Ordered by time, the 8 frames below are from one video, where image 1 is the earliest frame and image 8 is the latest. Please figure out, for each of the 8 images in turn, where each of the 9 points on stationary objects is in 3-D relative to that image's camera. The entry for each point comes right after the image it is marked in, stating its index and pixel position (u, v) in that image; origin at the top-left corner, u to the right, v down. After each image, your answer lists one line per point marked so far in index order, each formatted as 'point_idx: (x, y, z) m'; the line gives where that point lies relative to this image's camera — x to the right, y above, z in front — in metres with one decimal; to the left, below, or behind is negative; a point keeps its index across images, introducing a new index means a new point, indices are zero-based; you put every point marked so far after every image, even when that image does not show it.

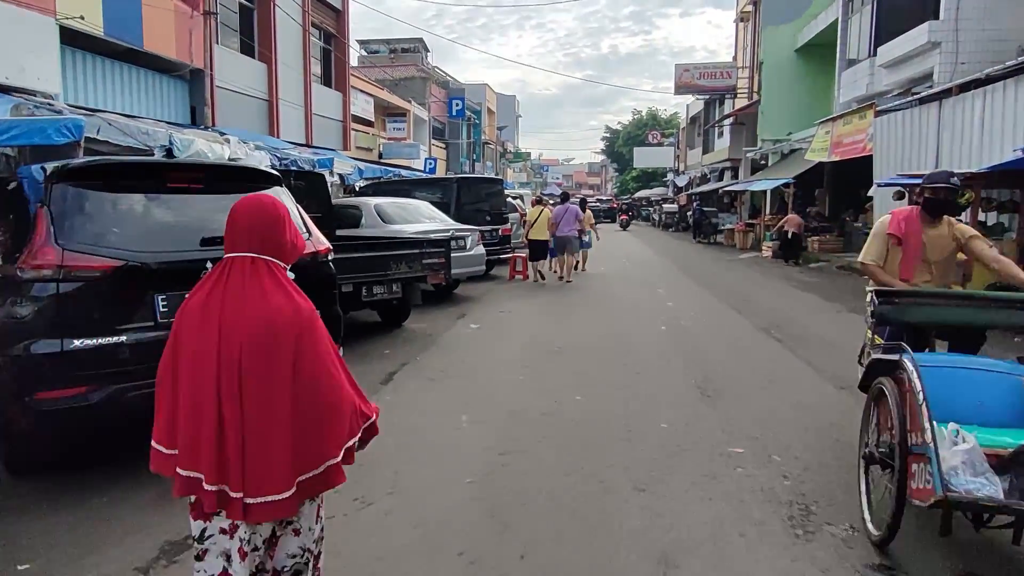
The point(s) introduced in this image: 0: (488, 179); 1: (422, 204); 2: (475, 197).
0: (-0.6, +2.3, +14.3) m
1: (-1.6, +1.5, +11.8) m
2: (-0.8, +1.9, +14.0) m
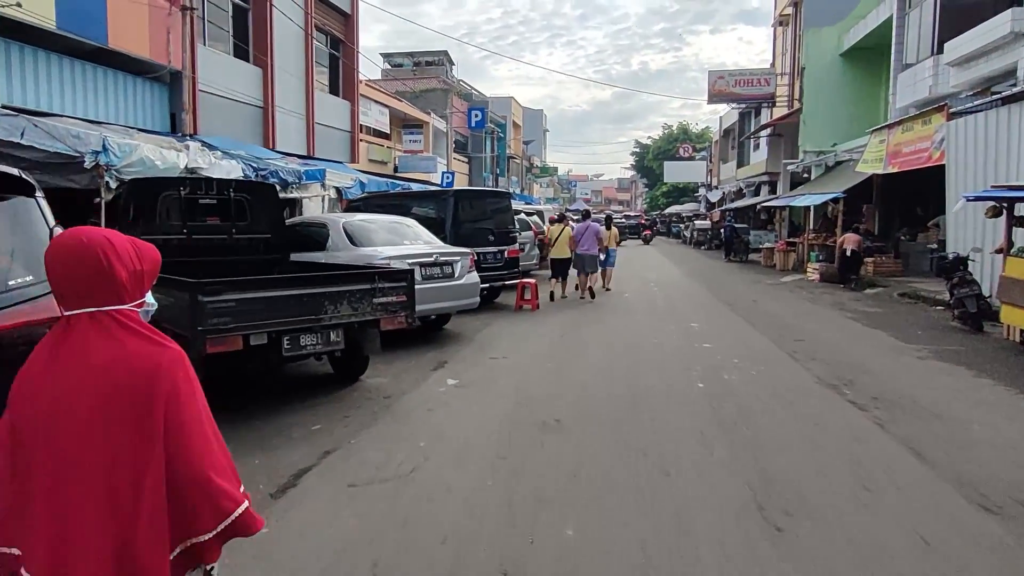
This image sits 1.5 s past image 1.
0: (-0.4, +1.7, +12.4) m
1: (-1.5, +1.0, +9.9) m
2: (-0.7, +1.3, +12.2) m
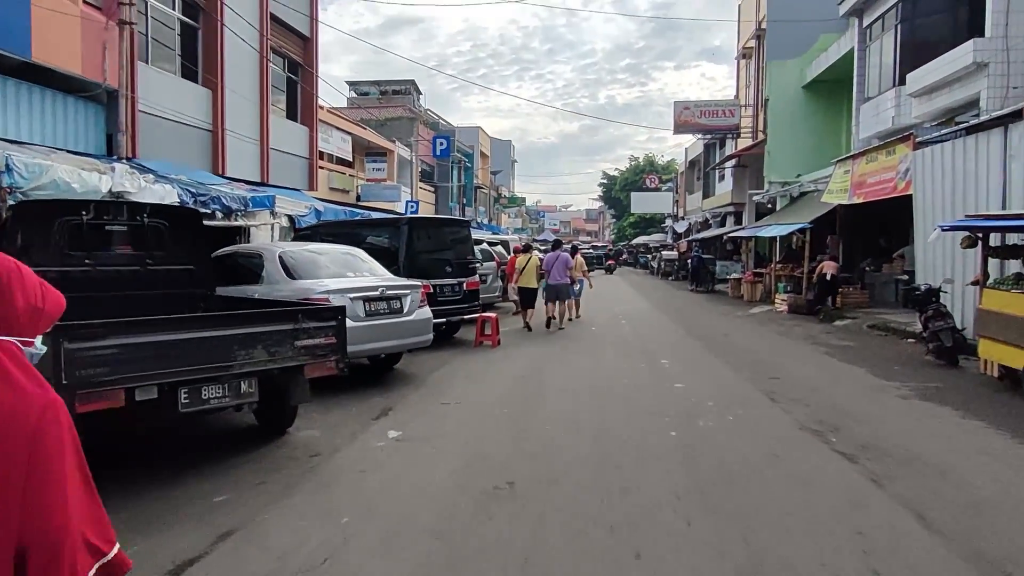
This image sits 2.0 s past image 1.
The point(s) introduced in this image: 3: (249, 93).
0: (-1.1, +1.1, +11.7) m
1: (-2.1, +0.5, +9.1) m
2: (-1.3, +0.8, +11.4) m
3: (-8.1, +5.9, +20.4) m
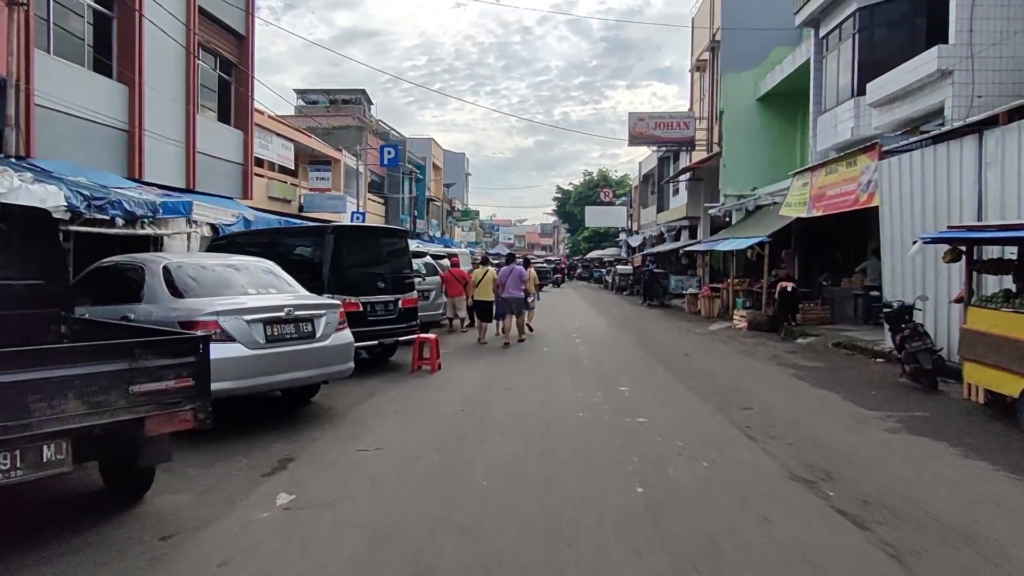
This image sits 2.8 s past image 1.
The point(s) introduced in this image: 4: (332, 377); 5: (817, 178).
0: (-2.0, +0.9, +10.4) m
1: (-2.8, +0.3, +7.8) m
2: (-2.2, +0.5, +10.1) m
3: (-9.5, +5.5, +18.7) m
4: (-1.9, -0.9, +7.0) m
5: (+7.8, +2.8, +17.1) m
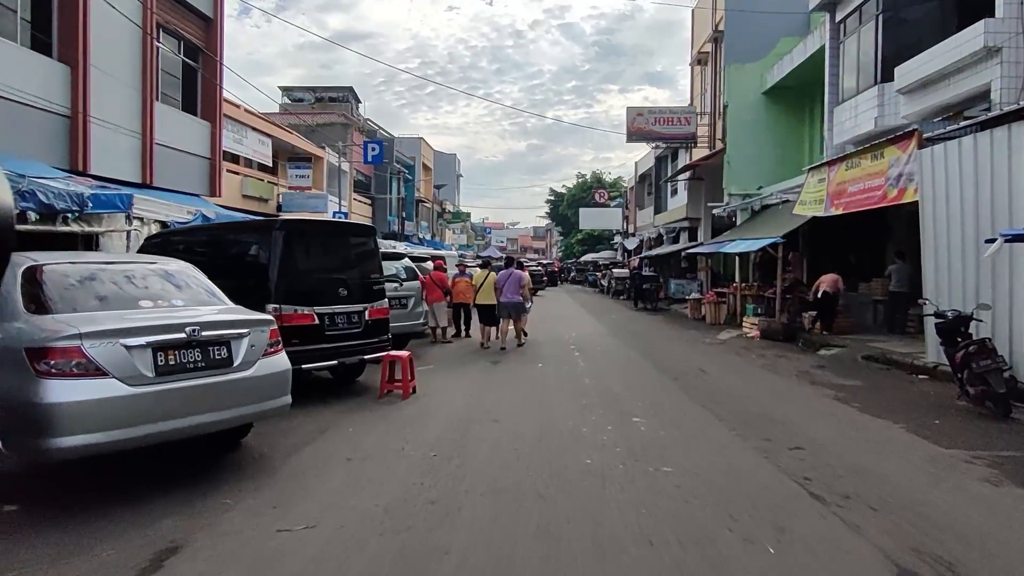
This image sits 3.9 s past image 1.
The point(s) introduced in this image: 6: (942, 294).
0: (-2.2, +0.8, +8.7) m
1: (-3.0, +0.2, +6.1) m
2: (-2.4, +0.4, +8.4) m
3: (-9.8, +5.3, +17.0) m
4: (-2.0, -1.0, +5.3) m
5: (+7.6, +2.7, +15.6) m
6: (+6.7, 0.0, +10.4) m
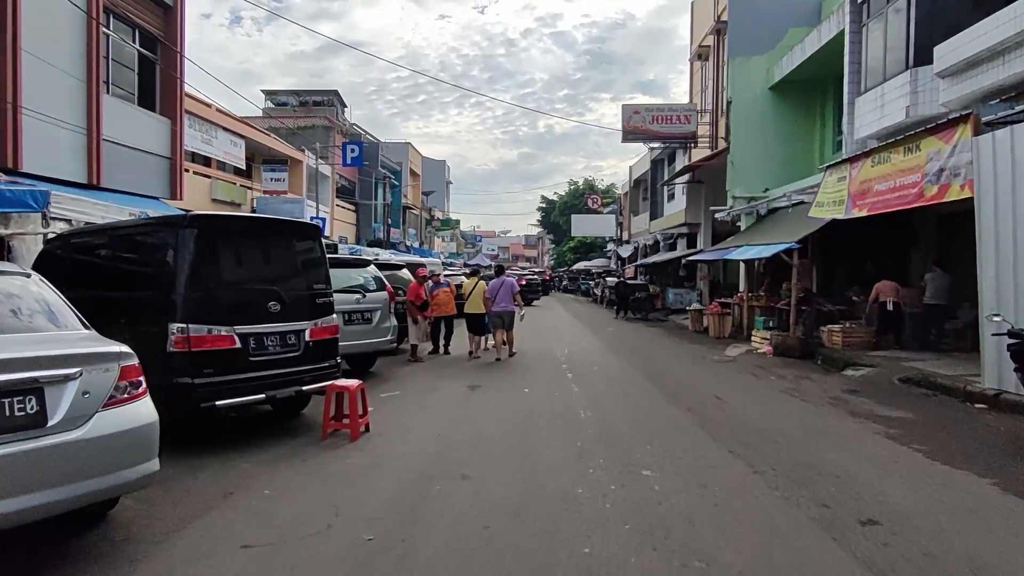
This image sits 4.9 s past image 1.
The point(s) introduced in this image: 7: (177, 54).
0: (-2.4, +0.6, +7.0) m
1: (-3.2, +0.1, +4.3) m
2: (-2.6, +0.3, +6.7) m
3: (-10.1, +5.1, +15.2) m
4: (-2.2, -1.1, +3.5) m
5: (+7.2, +2.4, +14.0) m
6: (+6.4, -0.2, +8.8) m
7: (-9.6, +6.8, +19.2) m
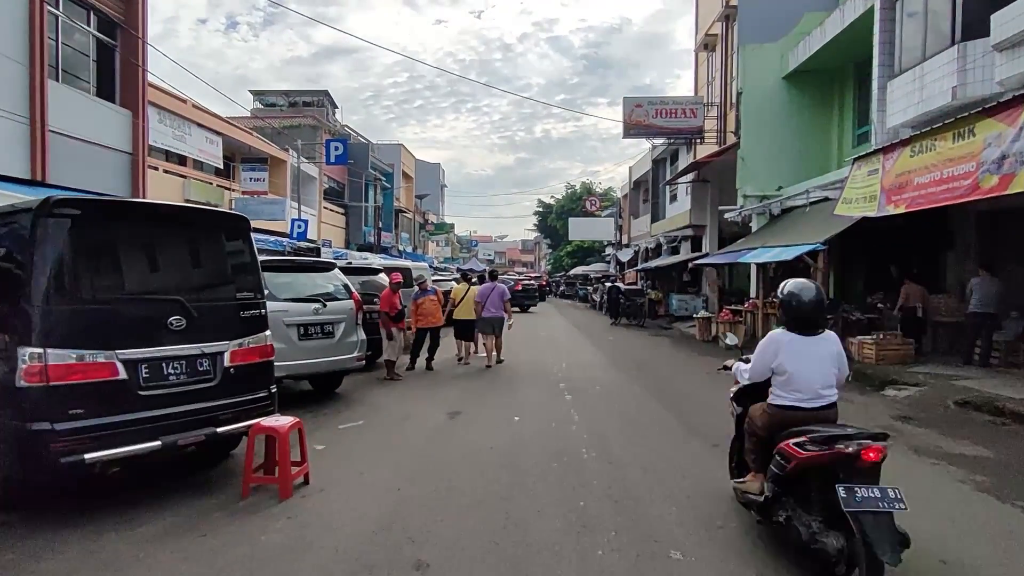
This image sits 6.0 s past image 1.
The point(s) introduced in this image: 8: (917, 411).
0: (-2.5, +0.6, +5.4) m
1: (-3.3, 0.0, +2.7) m
2: (-2.7, +0.2, +5.1) m
3: (-10.3, +4.9, +13.6) m
4: (-2.3, -1.2, +1.9) m
5: (+7.1, +2.3, +12.4) m
6: (+6.3, -0.3, +7.2) m
7: (-9.8, +6.6, +17.6) m
8: (+5.4, -1.6, +8.8) m
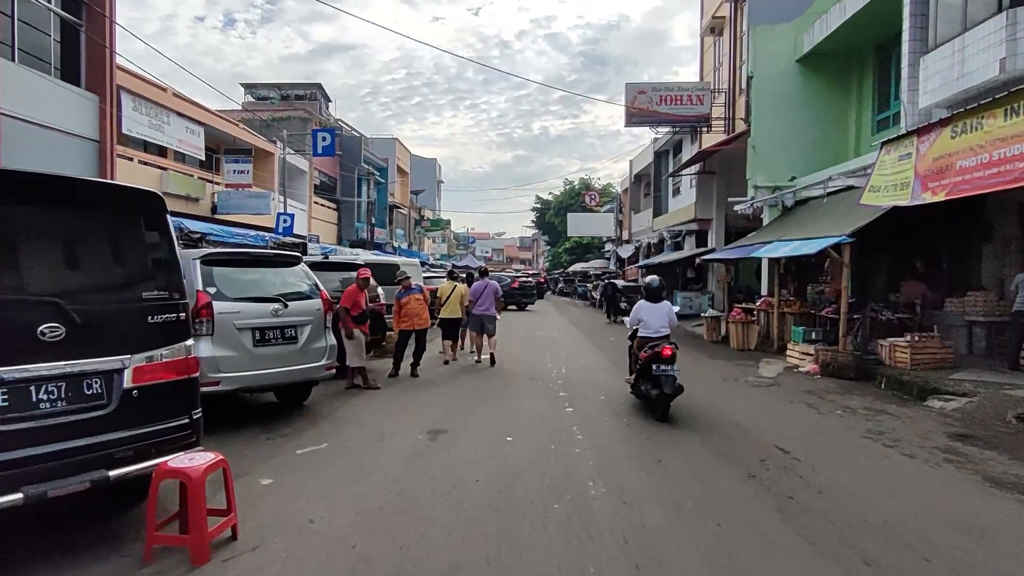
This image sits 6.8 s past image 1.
0: (-2.6, +0.6, +4.2) m
1: (-3.4, 0.0, +1.5) m
2: (-2.8, +0.2, +3.9) m
3: (-10.4, +5.0, +12.3) m
4: (-2.4, -1.2, +0.7) m
5: (+7.0, +2.4, +11.2) m
6: (+6.2, -0.2, +6.0) m
7: (-10.0, +6.6, +16.4) m
8: (+5.3, -1.6, +7.6) m
